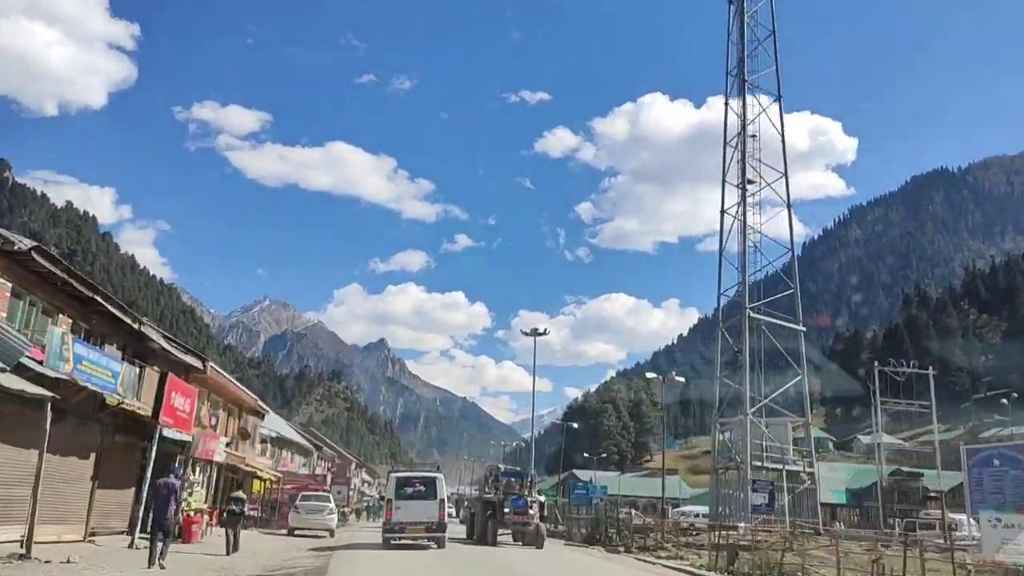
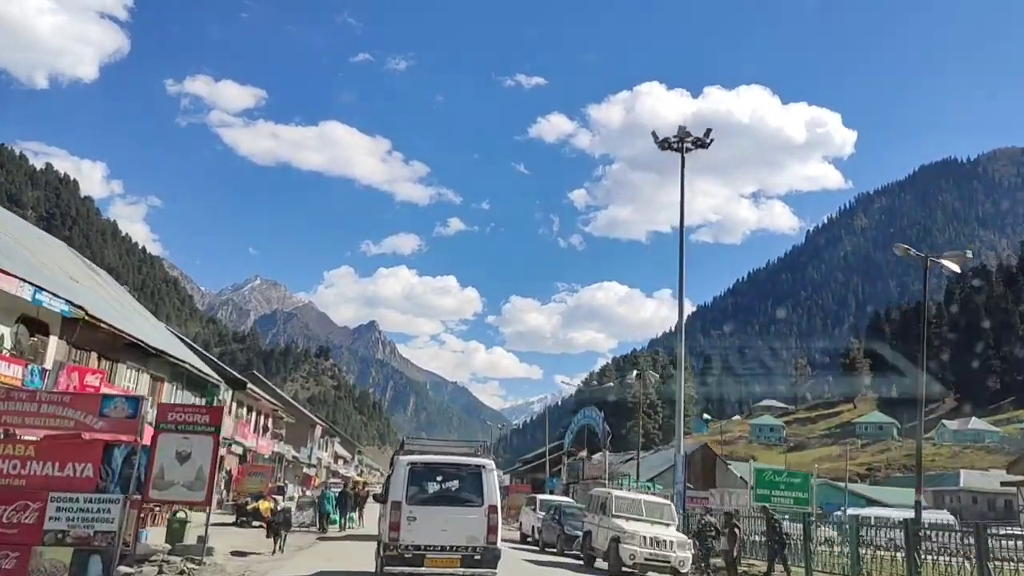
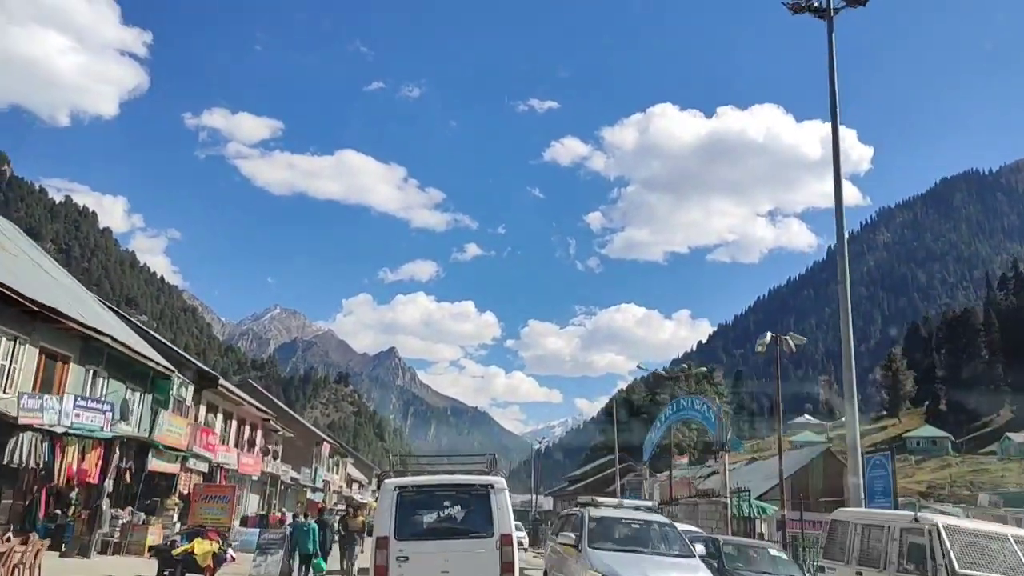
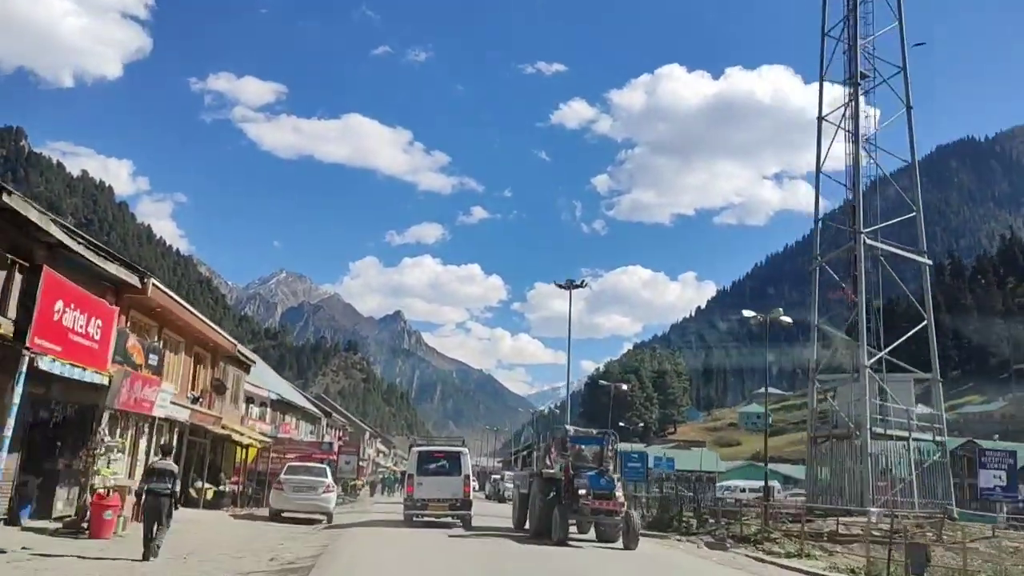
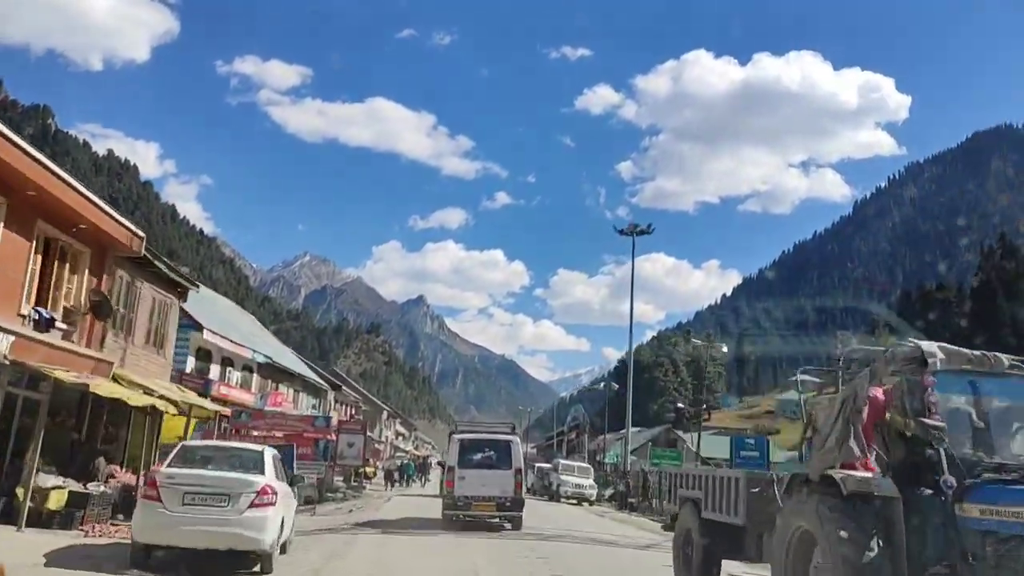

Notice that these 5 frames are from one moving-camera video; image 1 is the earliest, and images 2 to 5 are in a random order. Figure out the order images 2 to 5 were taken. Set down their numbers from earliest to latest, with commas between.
4, 5, 2, 3
